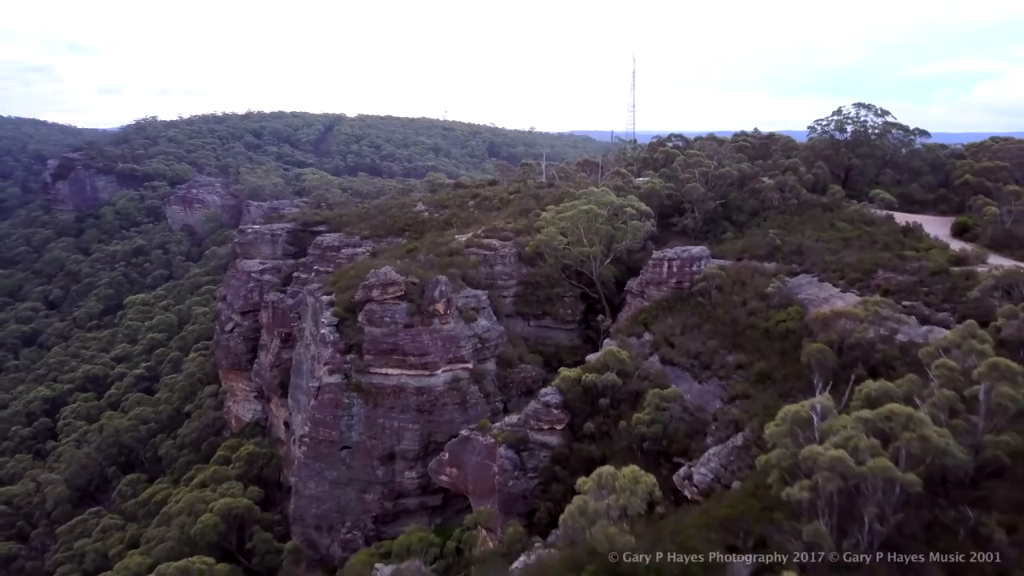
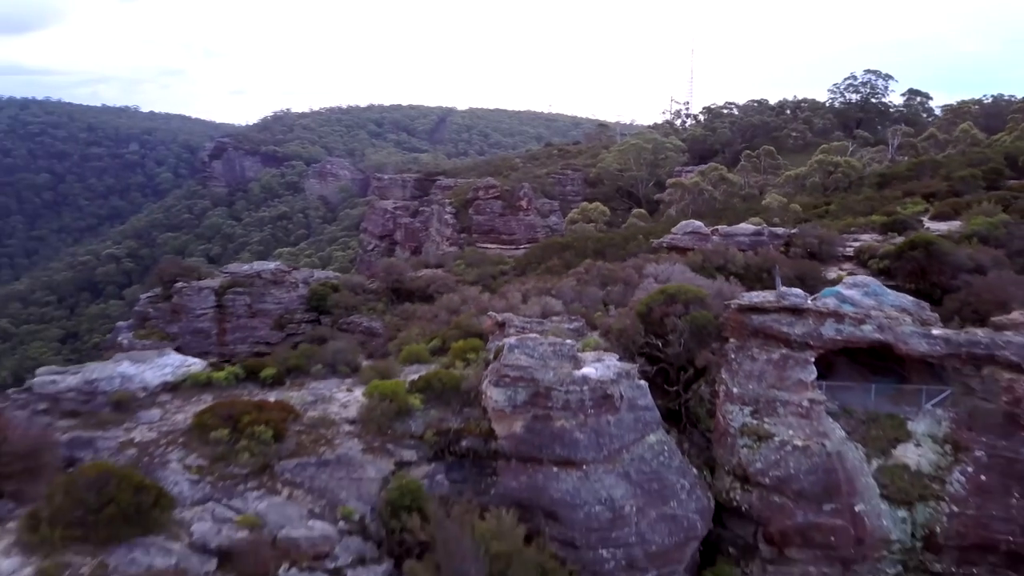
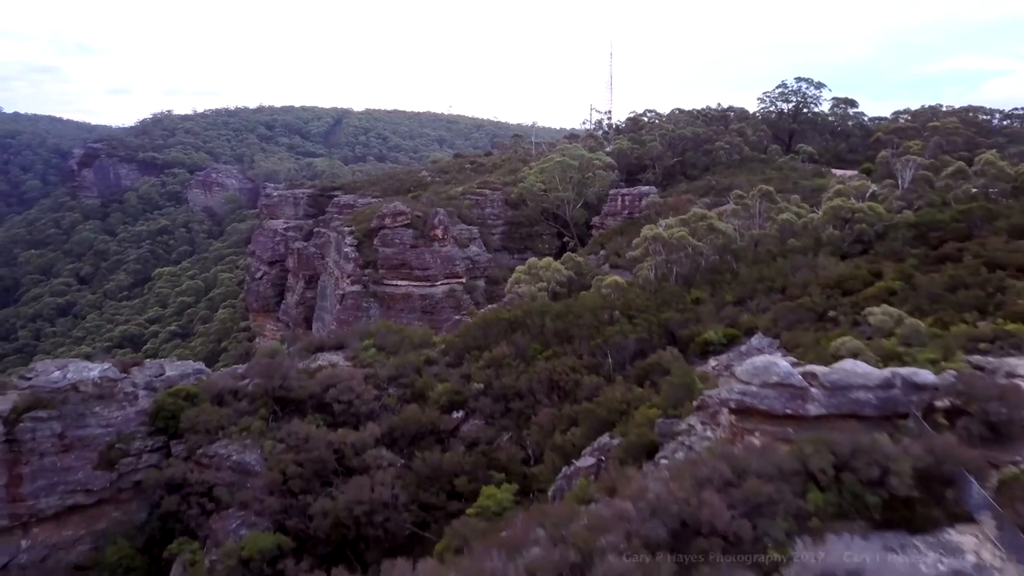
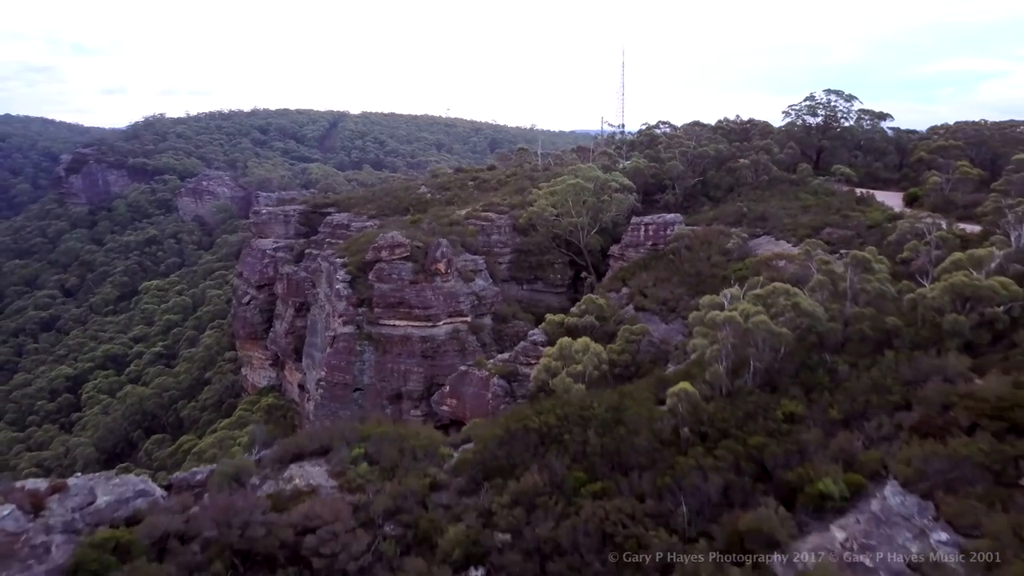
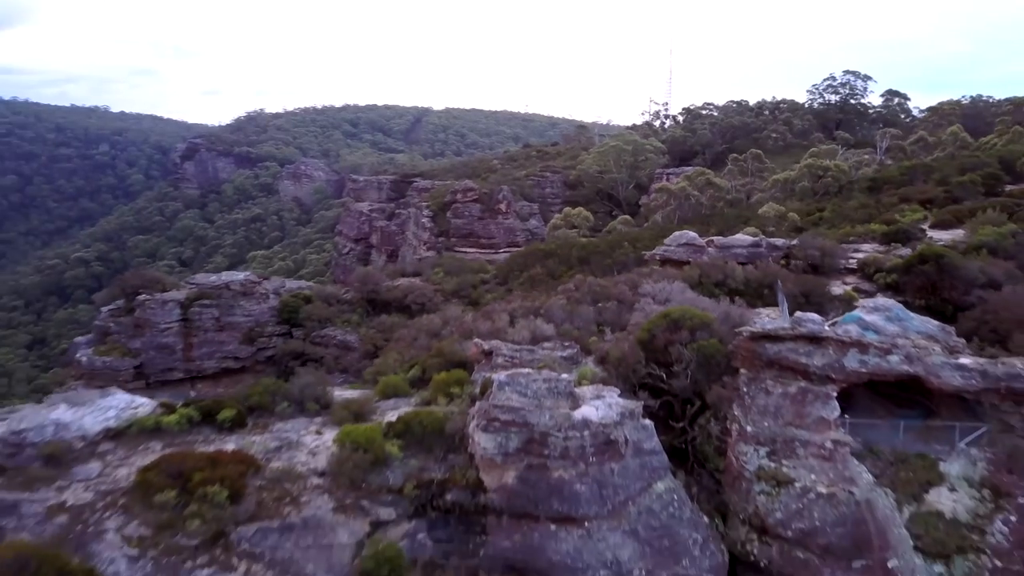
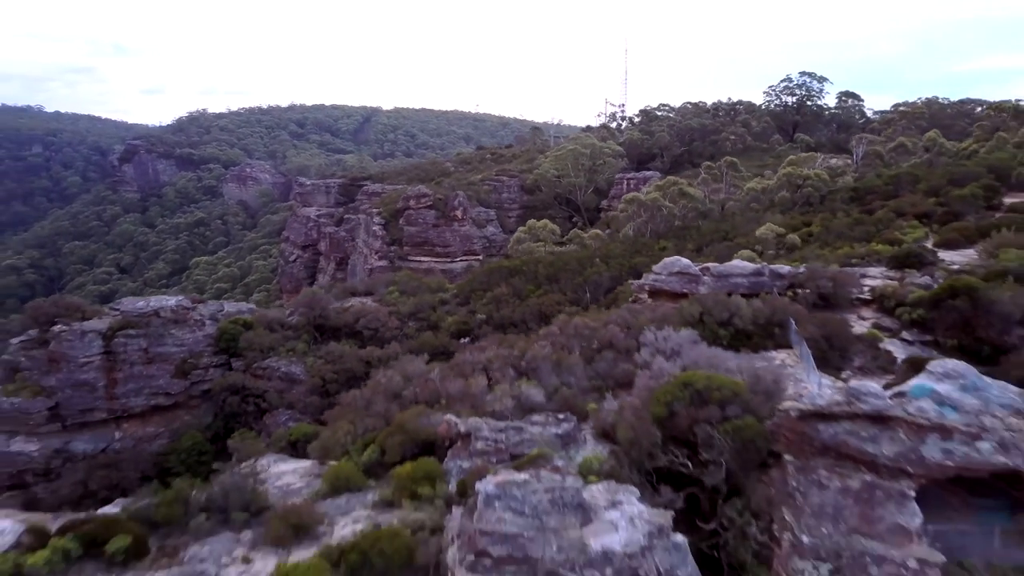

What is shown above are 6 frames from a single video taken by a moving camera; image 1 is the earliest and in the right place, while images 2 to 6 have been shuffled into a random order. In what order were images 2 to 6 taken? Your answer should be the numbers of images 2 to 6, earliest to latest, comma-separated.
4, 3, 6, 5, 2
